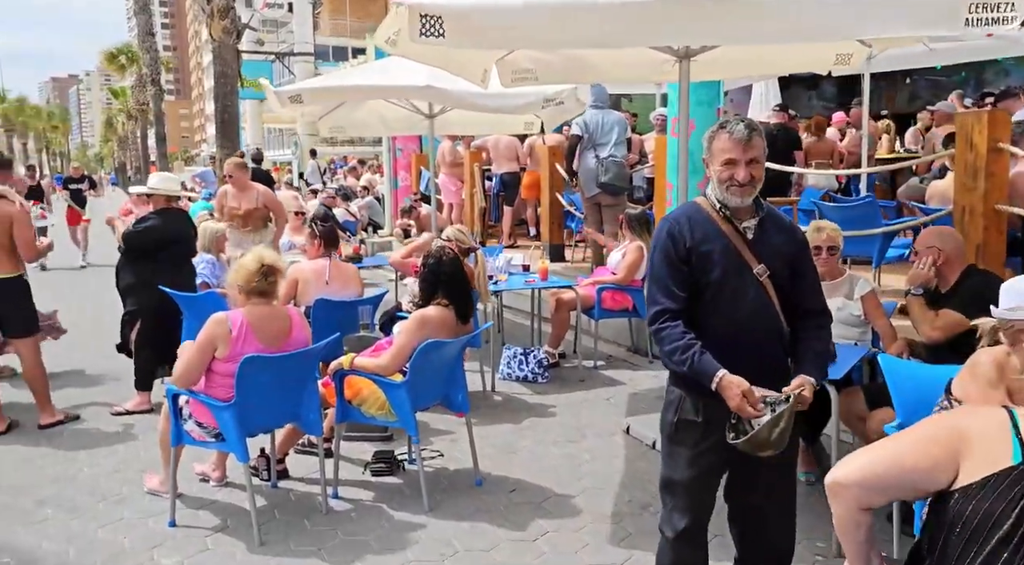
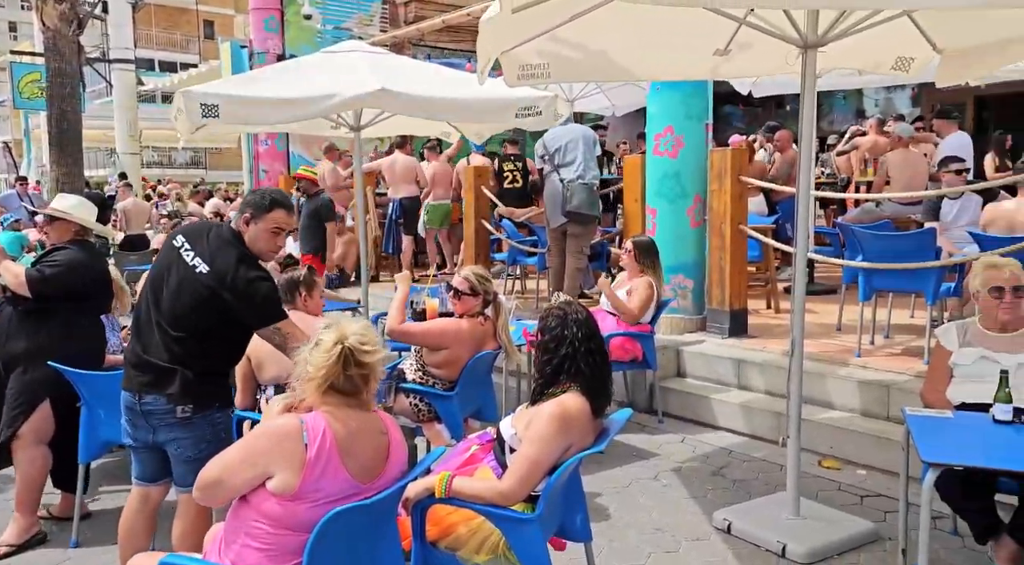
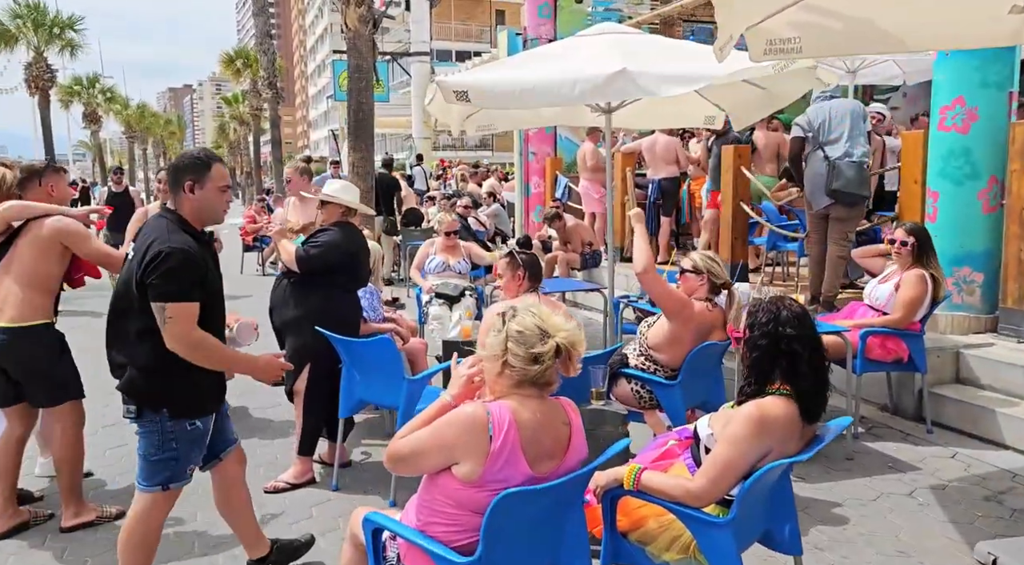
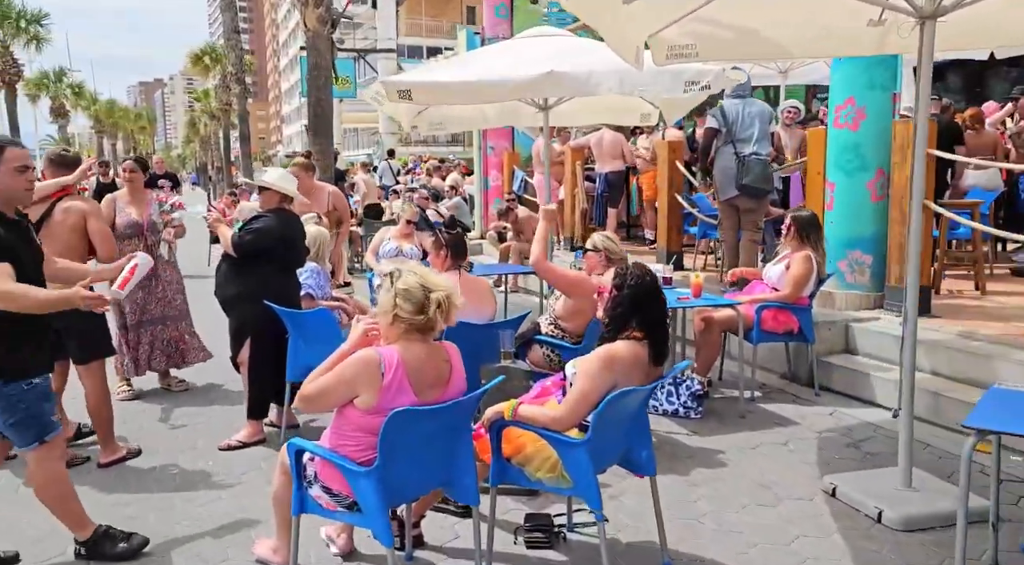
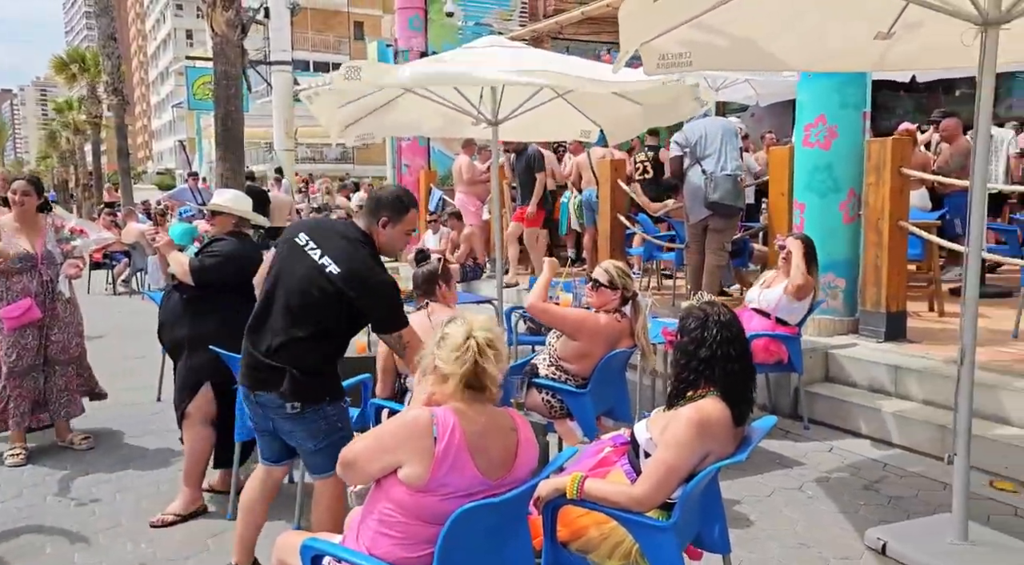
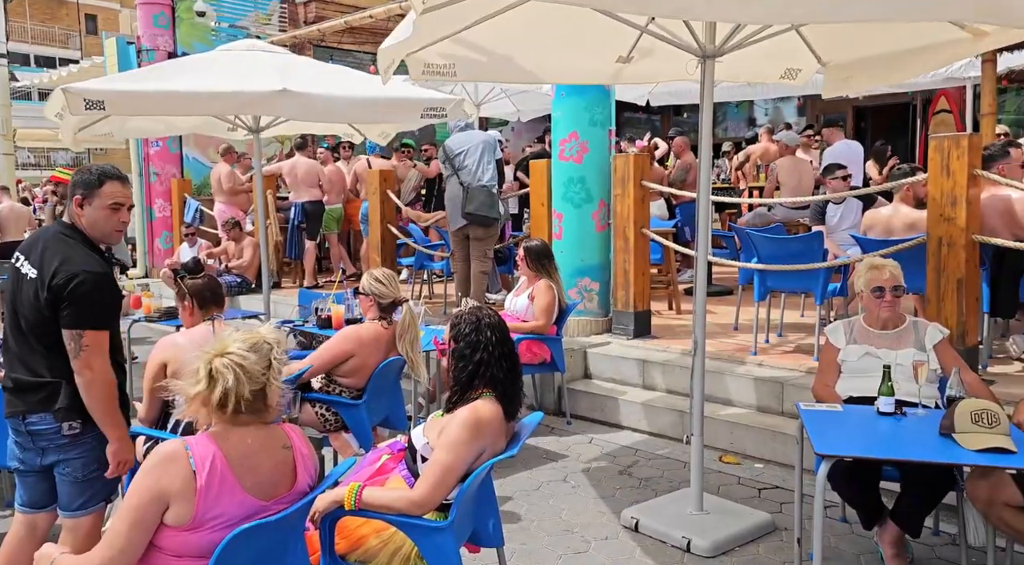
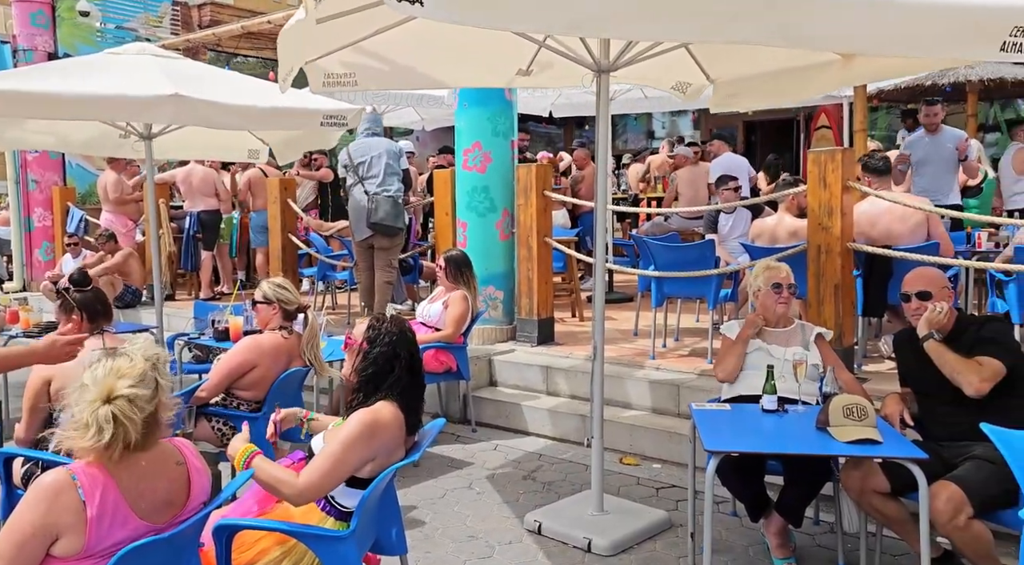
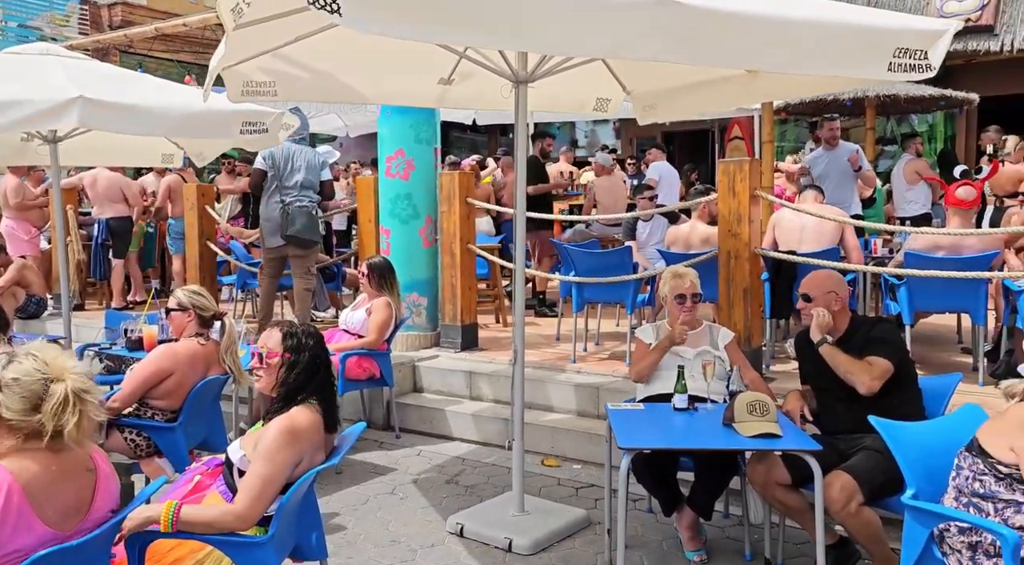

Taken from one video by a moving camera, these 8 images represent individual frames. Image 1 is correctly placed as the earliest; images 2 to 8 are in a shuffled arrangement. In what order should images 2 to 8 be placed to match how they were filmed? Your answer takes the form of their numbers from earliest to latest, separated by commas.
4, 3, 5, 2, 6, 7, 8
